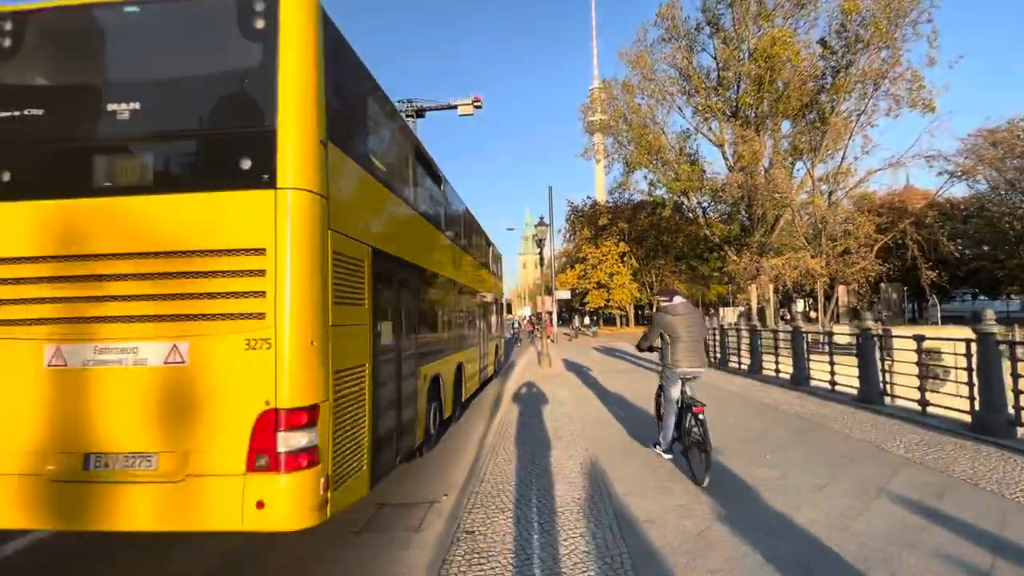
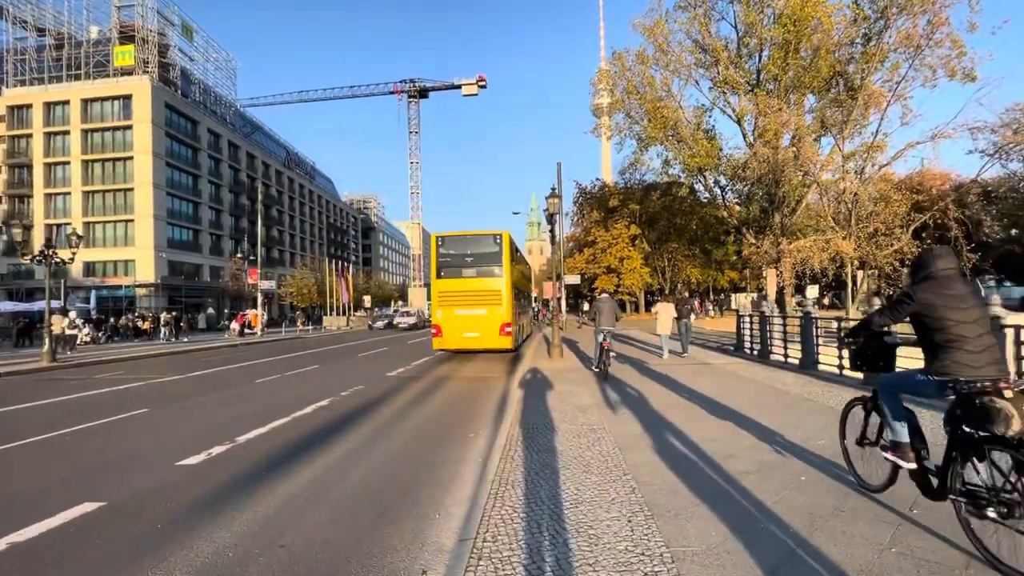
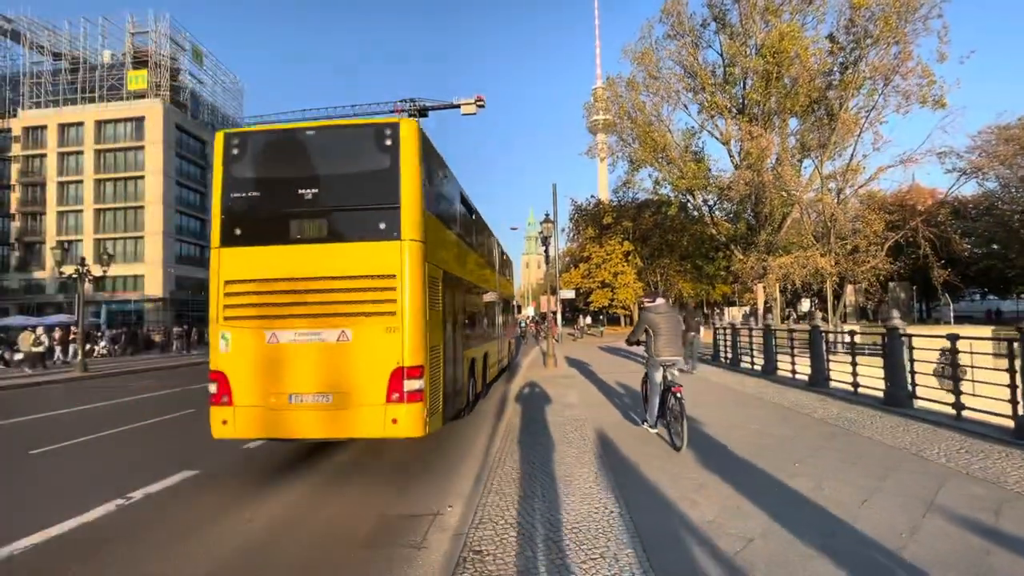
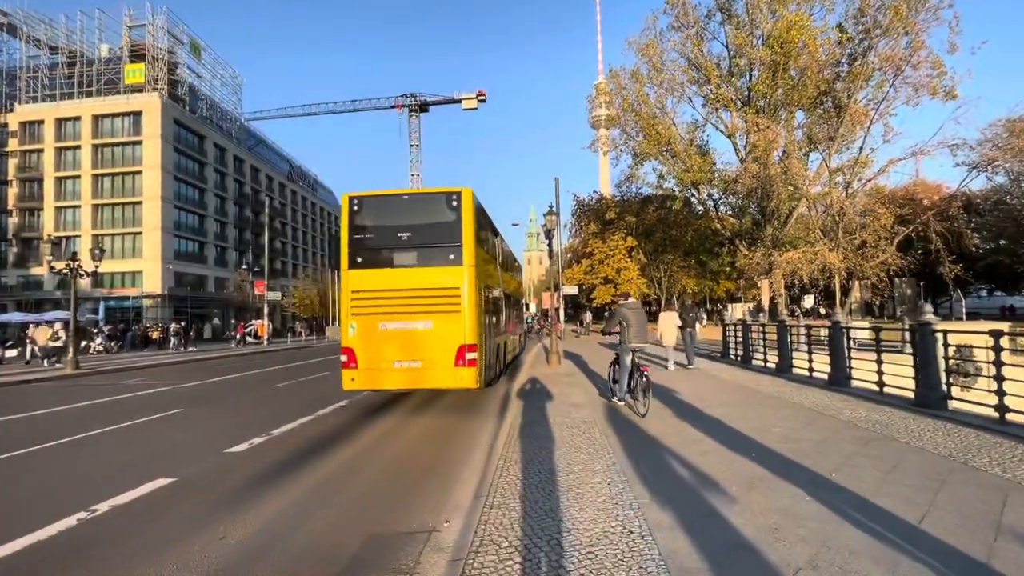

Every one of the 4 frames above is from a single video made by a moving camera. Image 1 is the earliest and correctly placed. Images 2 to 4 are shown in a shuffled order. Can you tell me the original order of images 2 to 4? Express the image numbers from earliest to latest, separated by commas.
3, 4, 2
